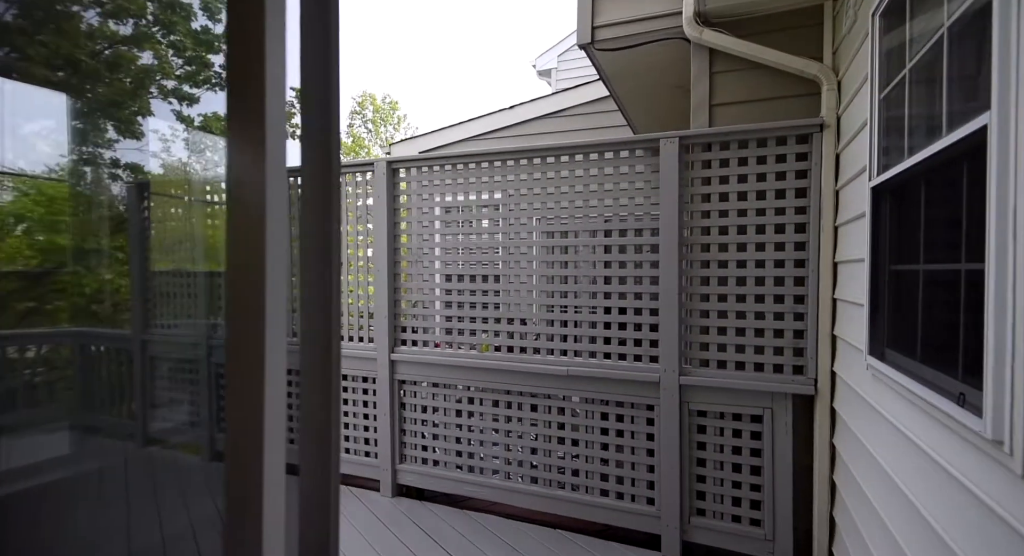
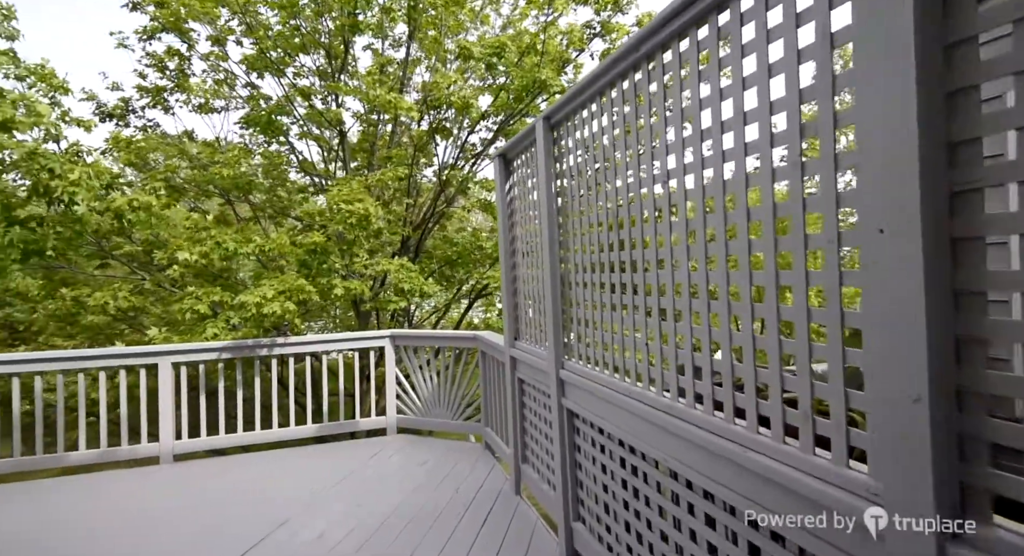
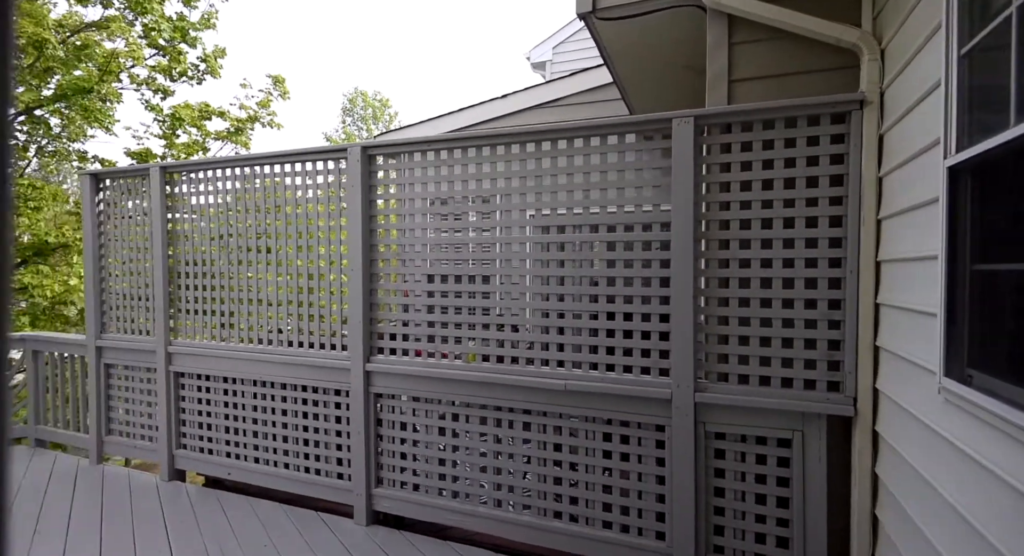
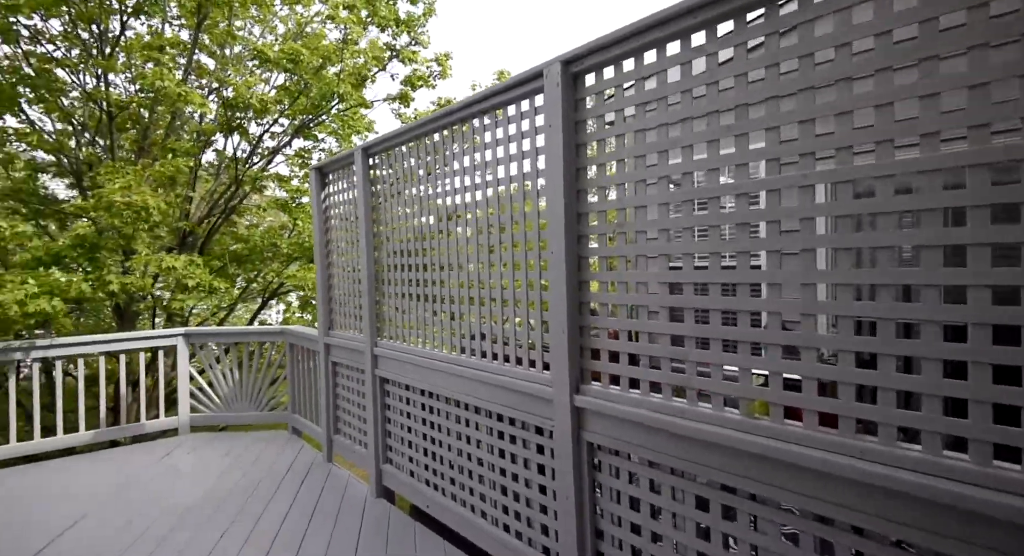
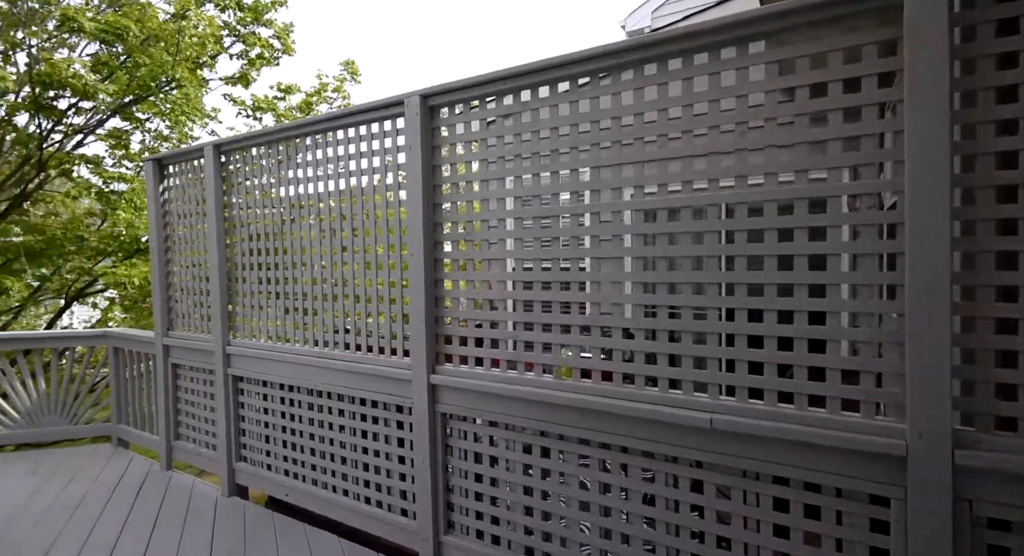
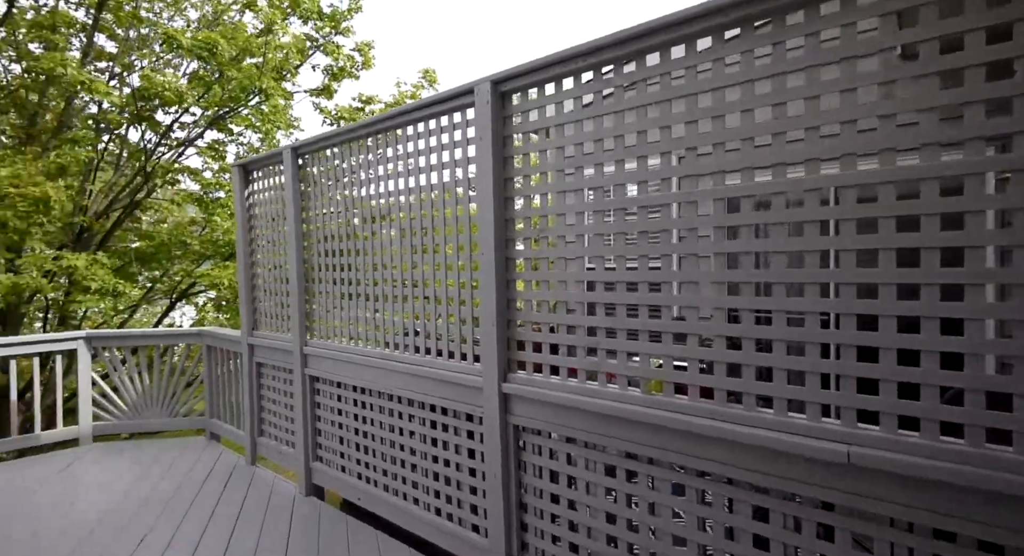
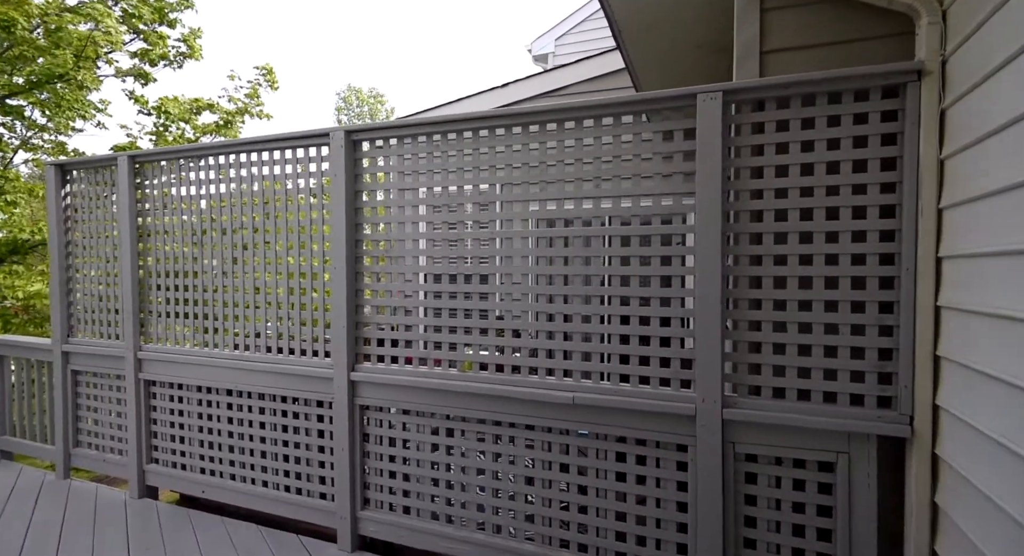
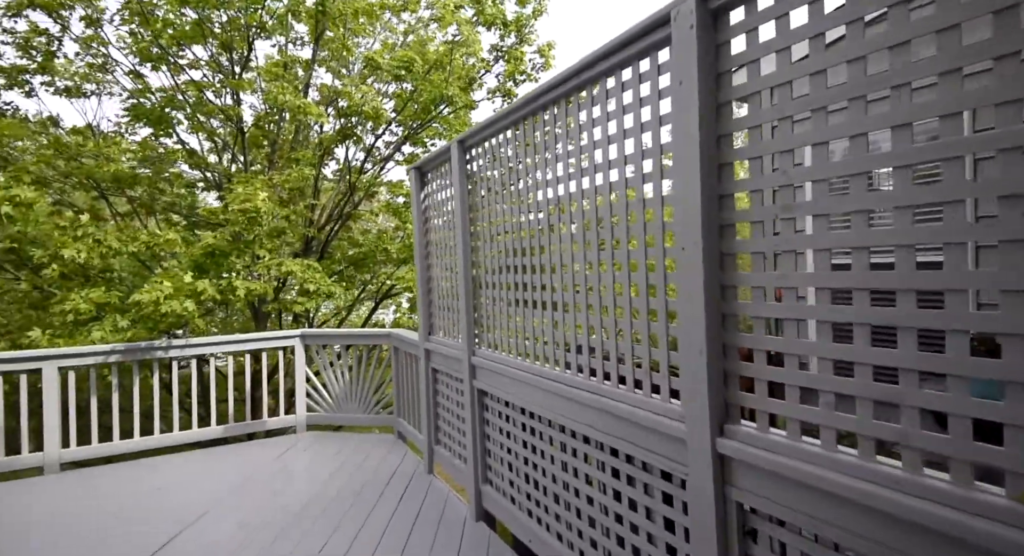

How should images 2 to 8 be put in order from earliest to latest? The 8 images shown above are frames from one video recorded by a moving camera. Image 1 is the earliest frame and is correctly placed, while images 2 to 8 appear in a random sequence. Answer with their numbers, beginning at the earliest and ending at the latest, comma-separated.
3, 7, 5, 6, 4, 8, 2
